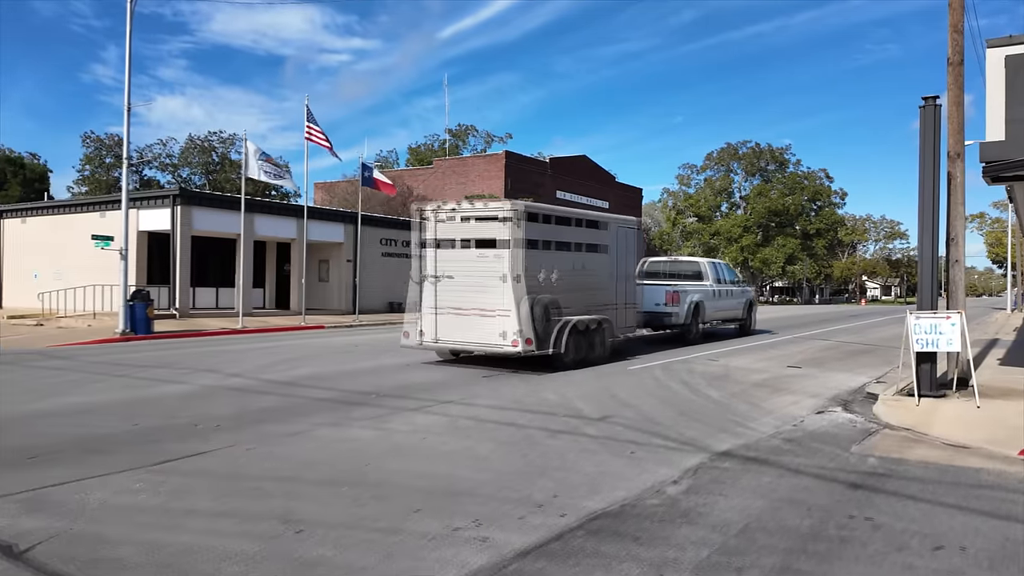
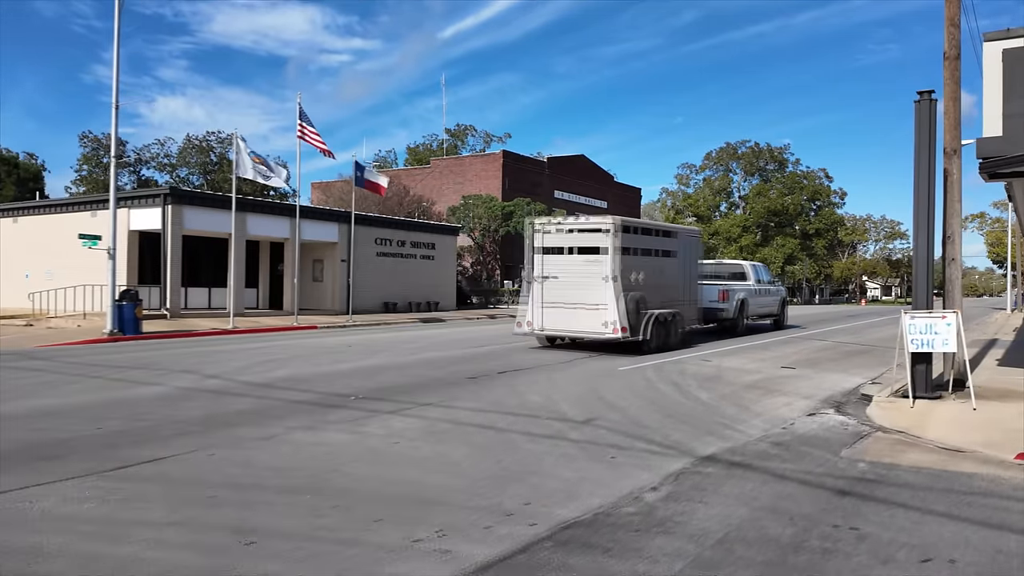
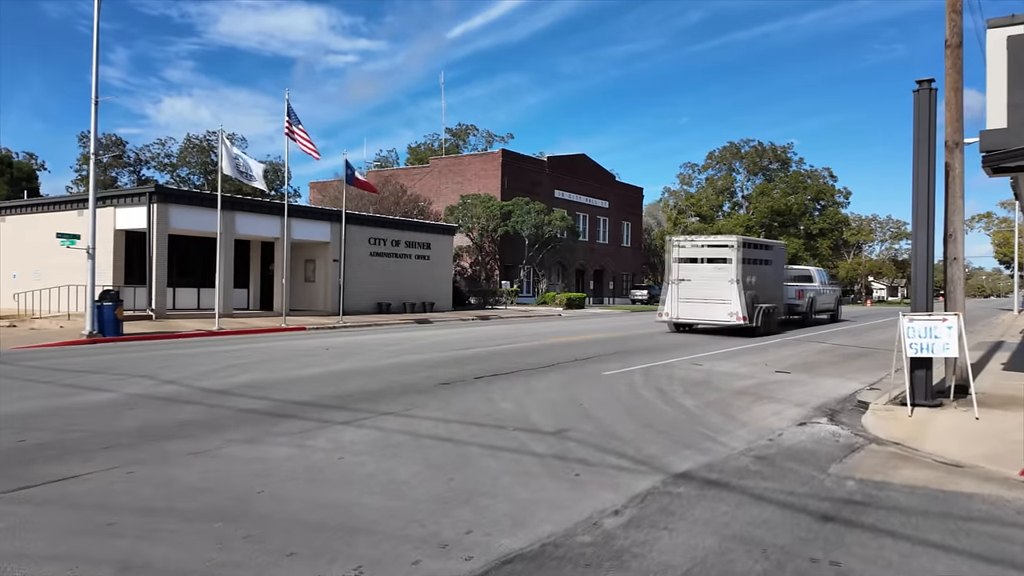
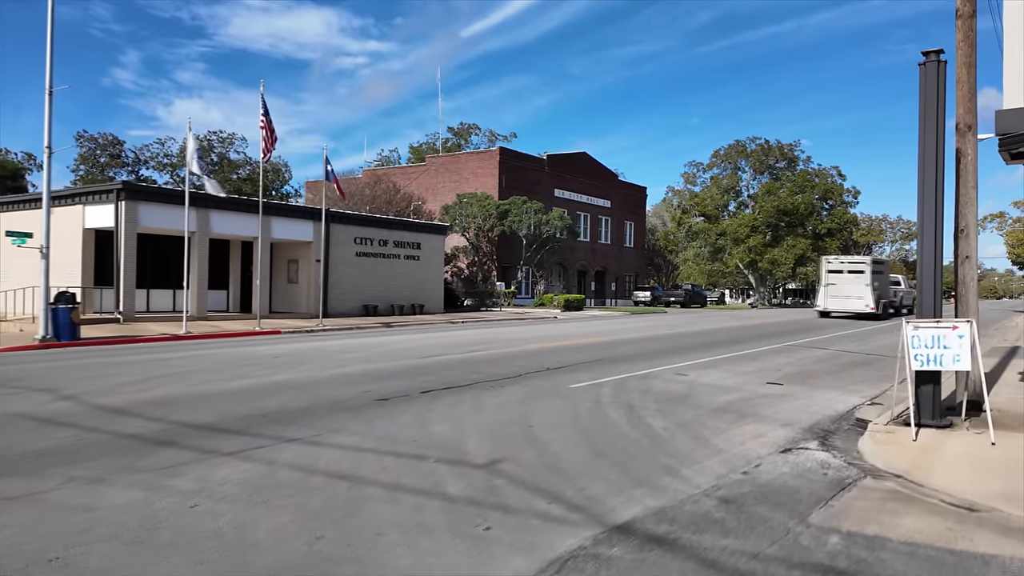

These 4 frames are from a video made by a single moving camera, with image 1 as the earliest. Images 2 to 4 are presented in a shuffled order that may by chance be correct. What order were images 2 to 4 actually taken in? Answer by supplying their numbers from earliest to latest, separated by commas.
2, 3, 4
